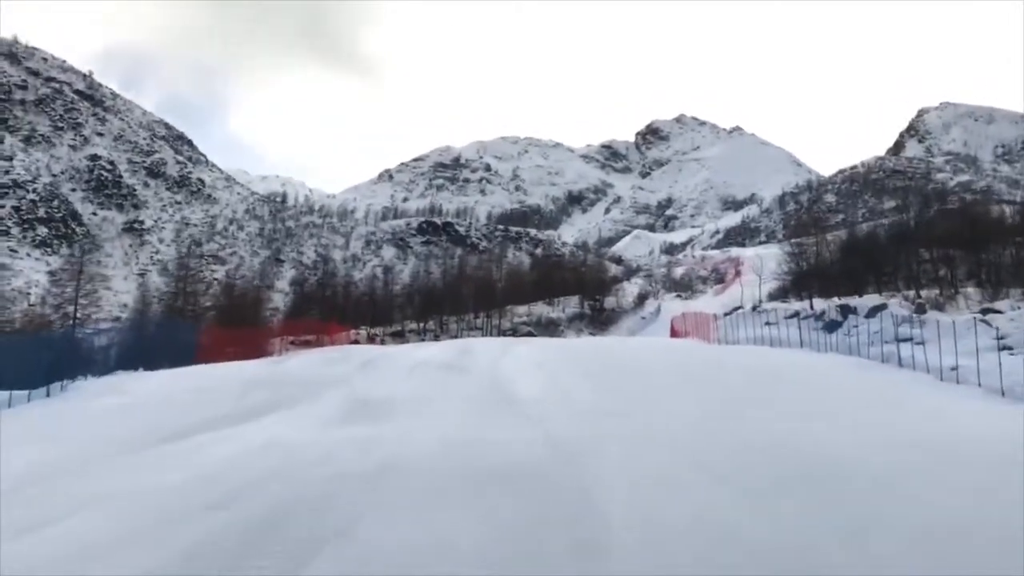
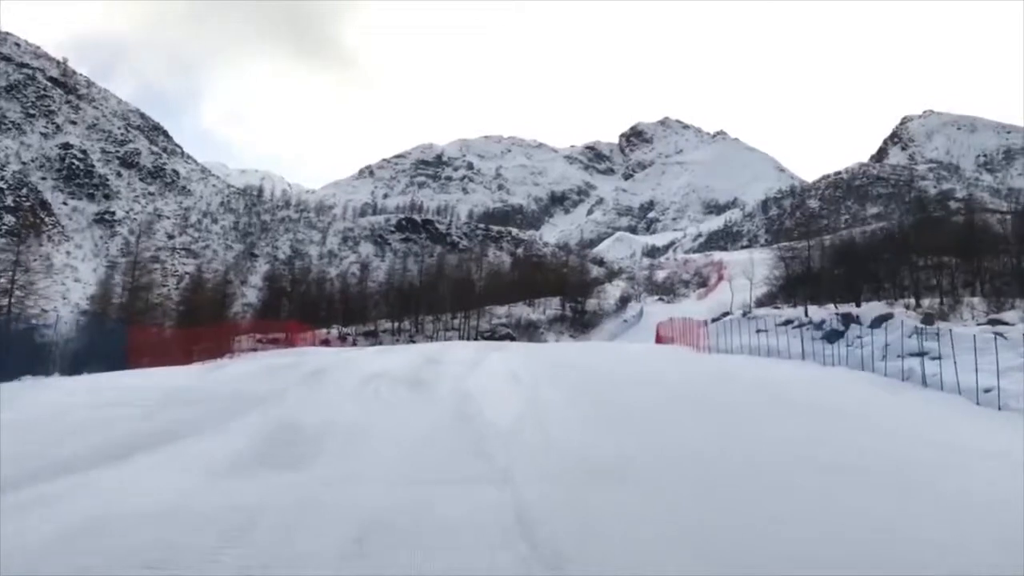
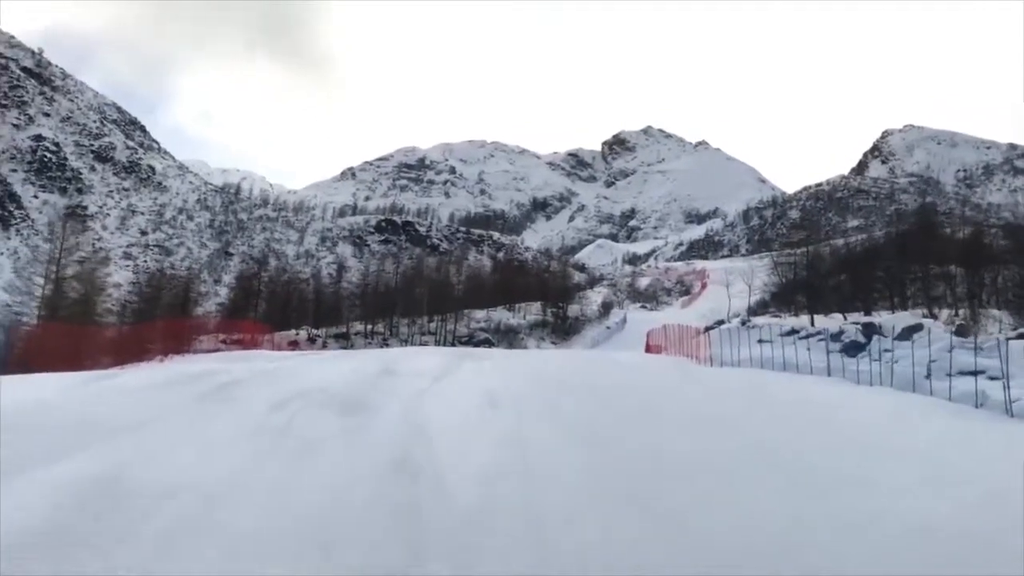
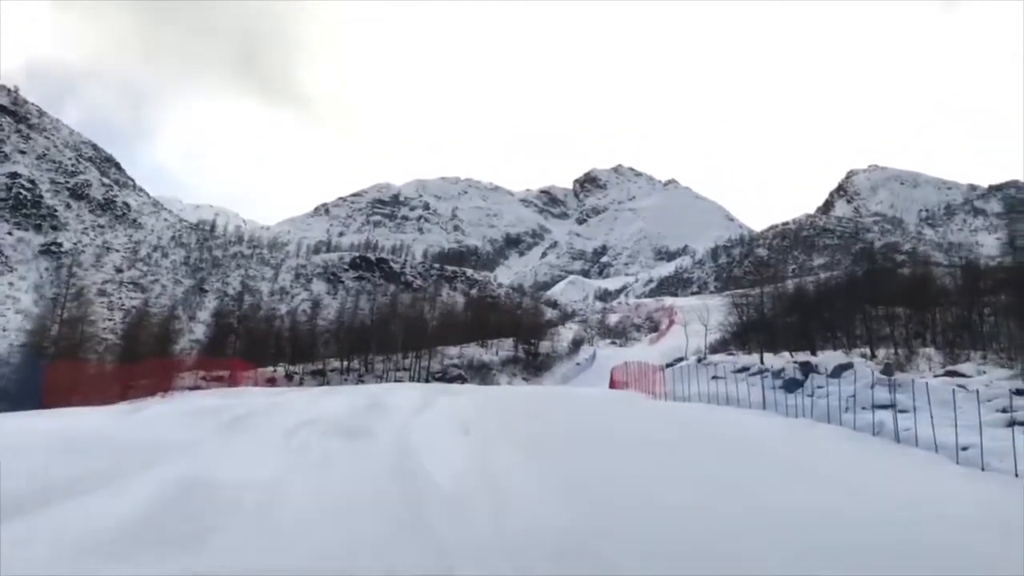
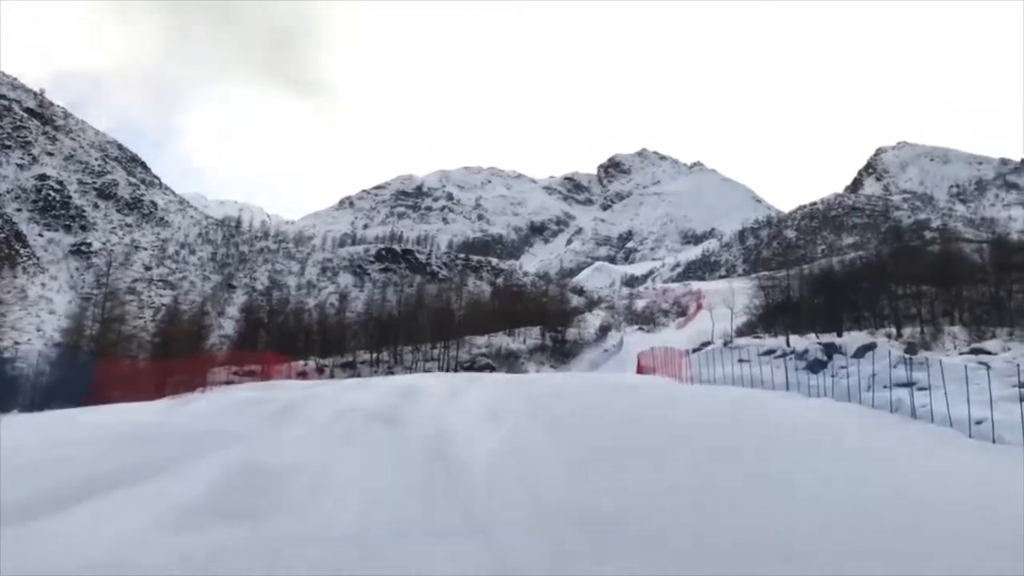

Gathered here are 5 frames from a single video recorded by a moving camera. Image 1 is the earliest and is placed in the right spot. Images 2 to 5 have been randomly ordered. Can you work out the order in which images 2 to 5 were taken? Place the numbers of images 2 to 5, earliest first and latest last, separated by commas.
2, 5, 4, 3
